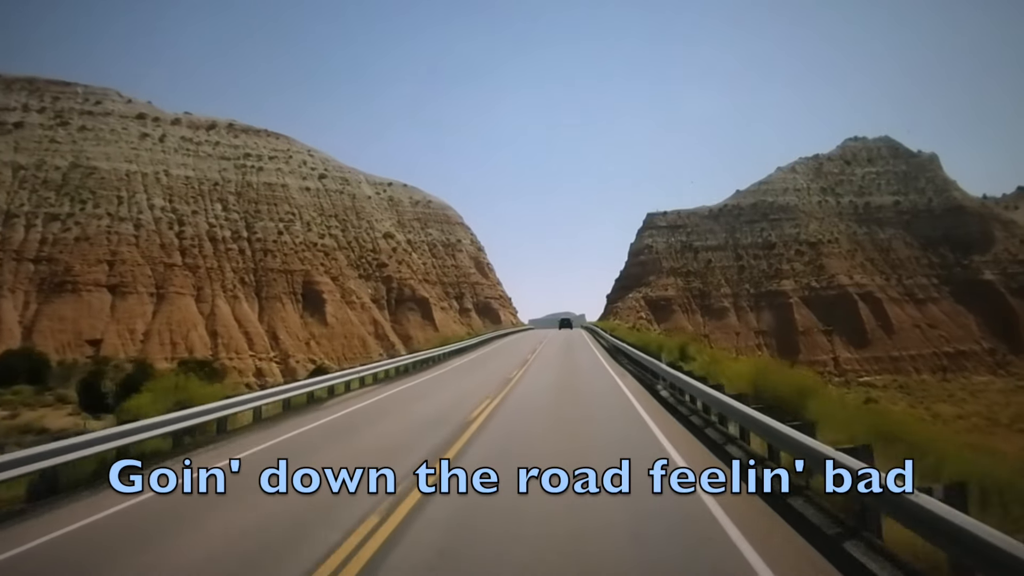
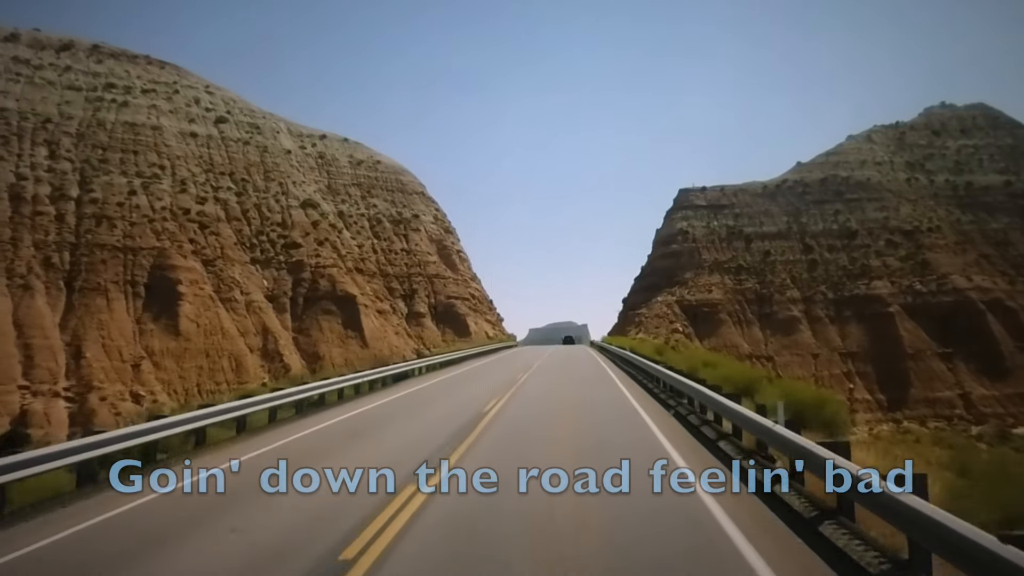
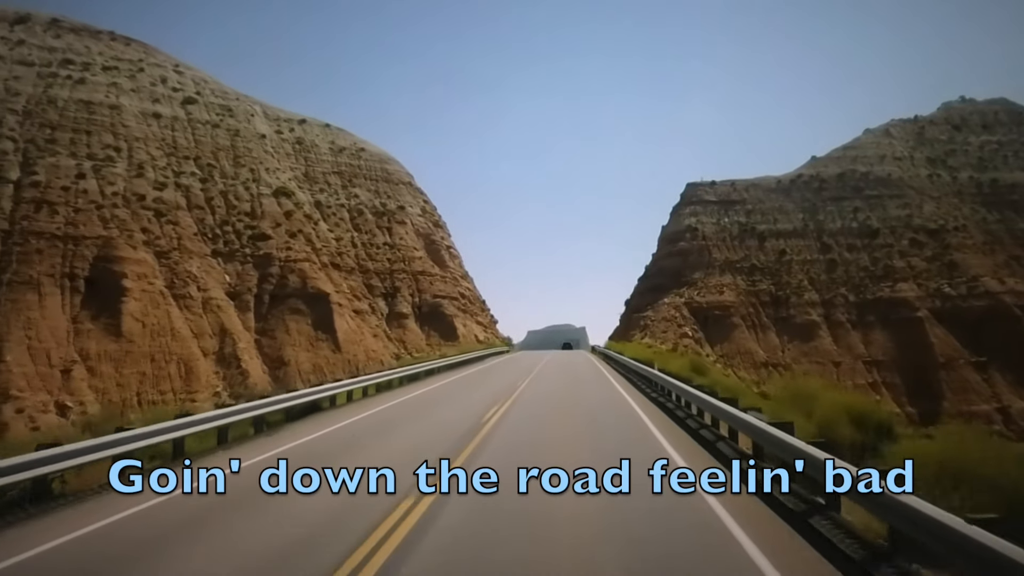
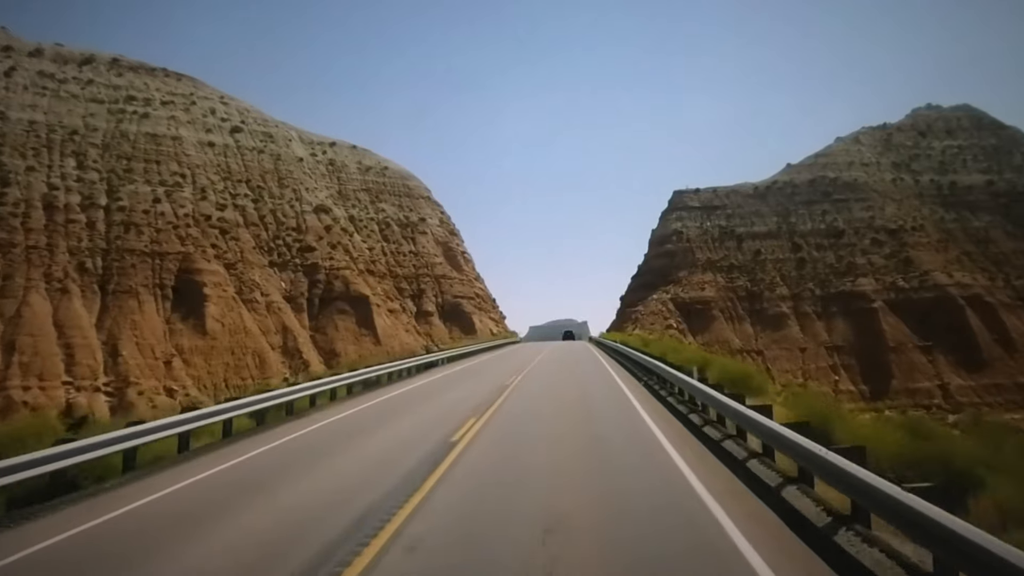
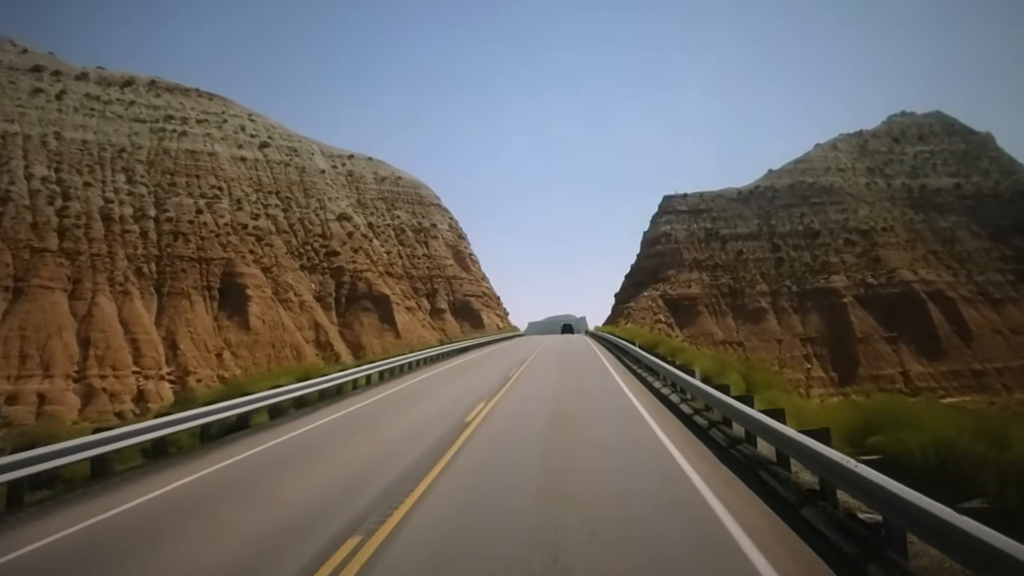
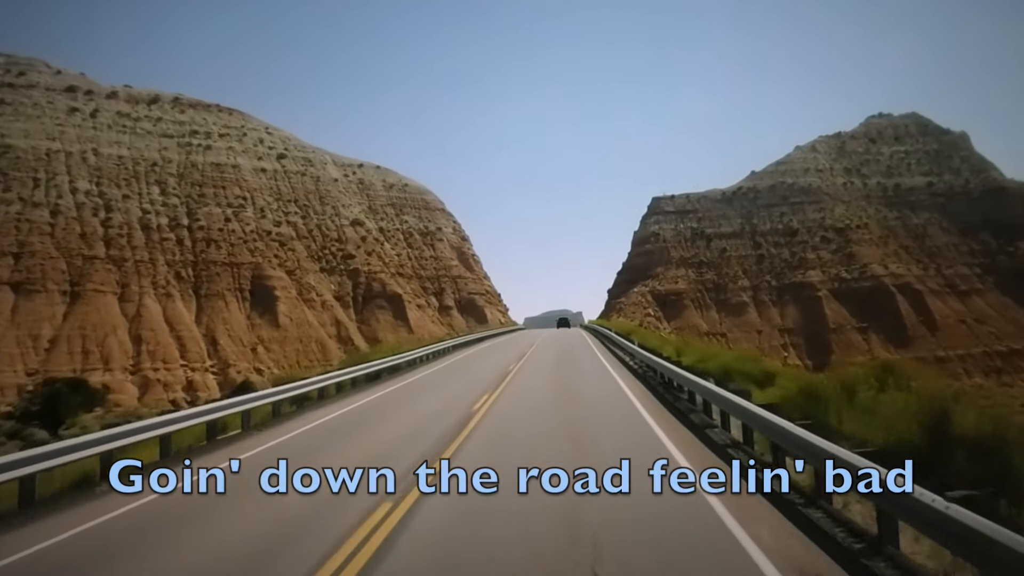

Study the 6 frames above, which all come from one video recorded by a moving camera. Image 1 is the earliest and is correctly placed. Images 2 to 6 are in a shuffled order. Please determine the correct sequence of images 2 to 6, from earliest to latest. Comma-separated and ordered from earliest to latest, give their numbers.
6, 5, 4, 2, 3
